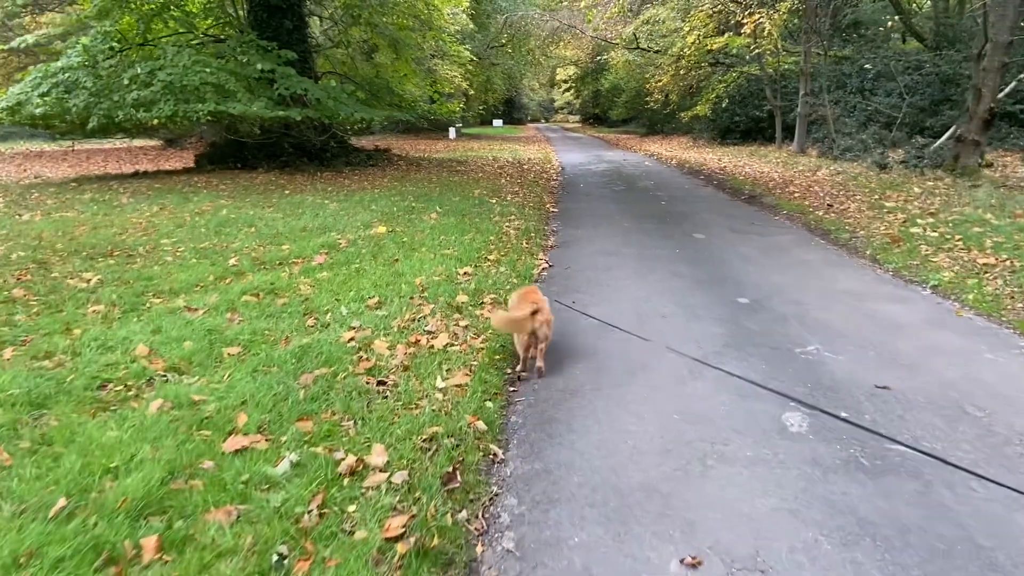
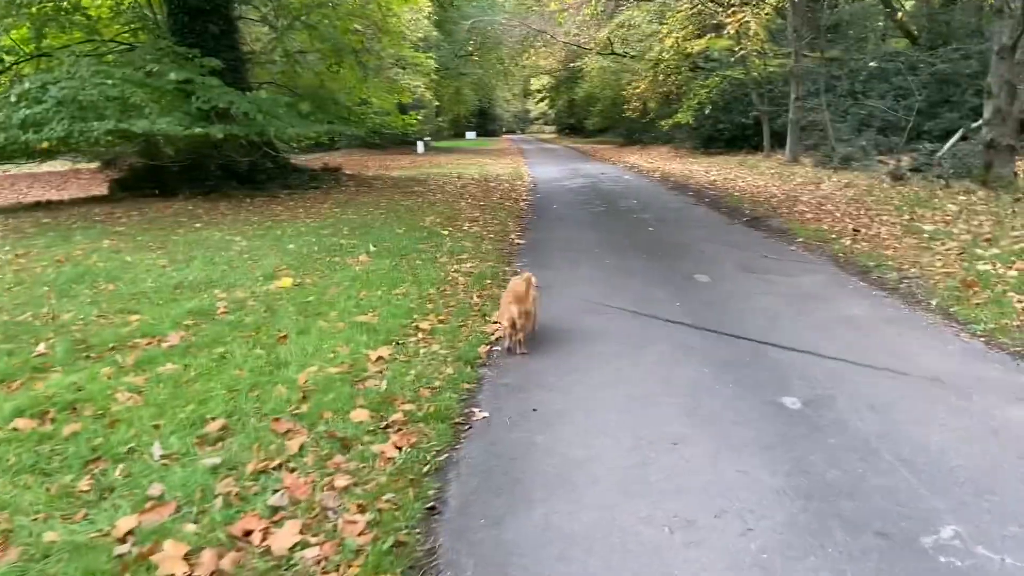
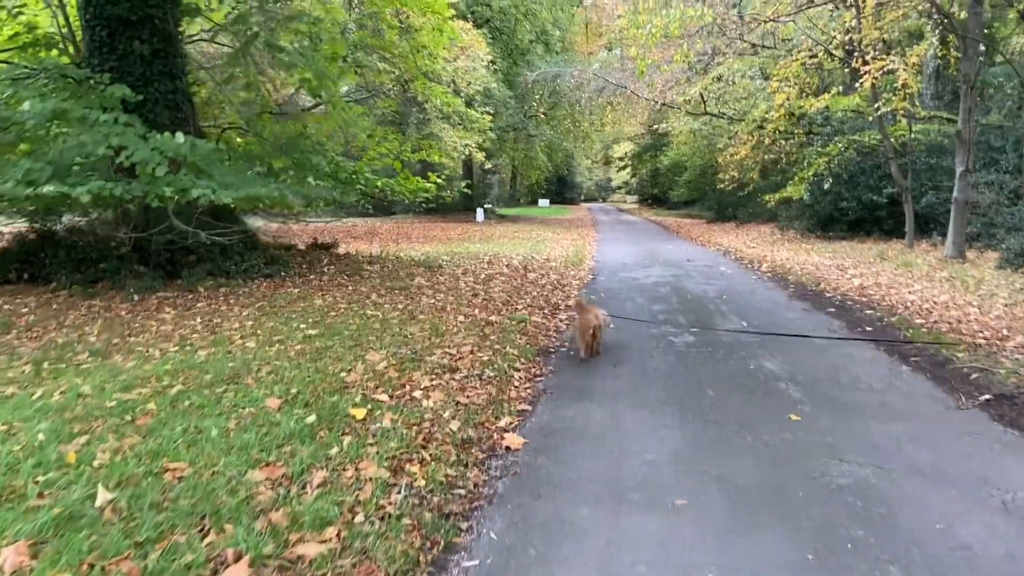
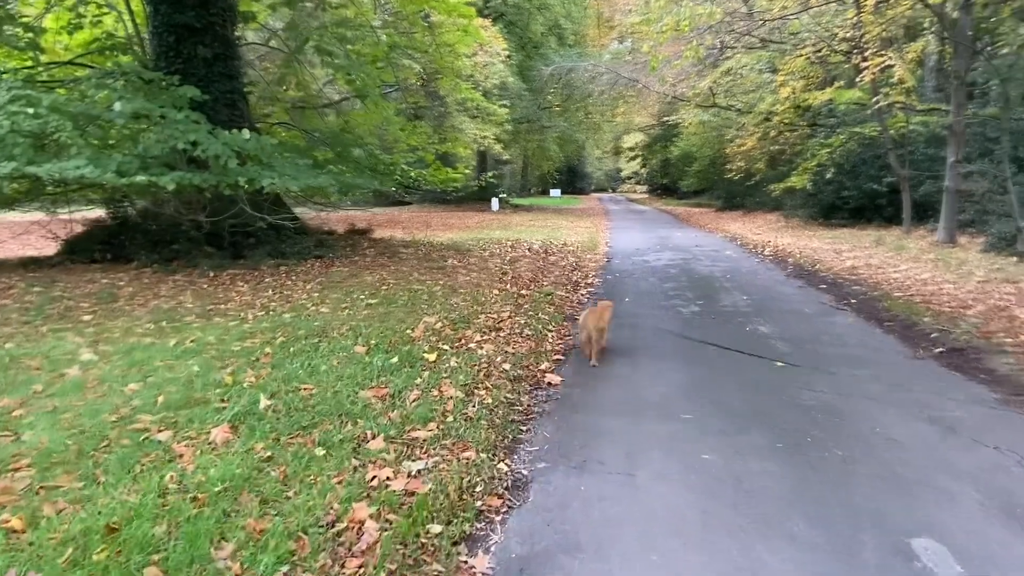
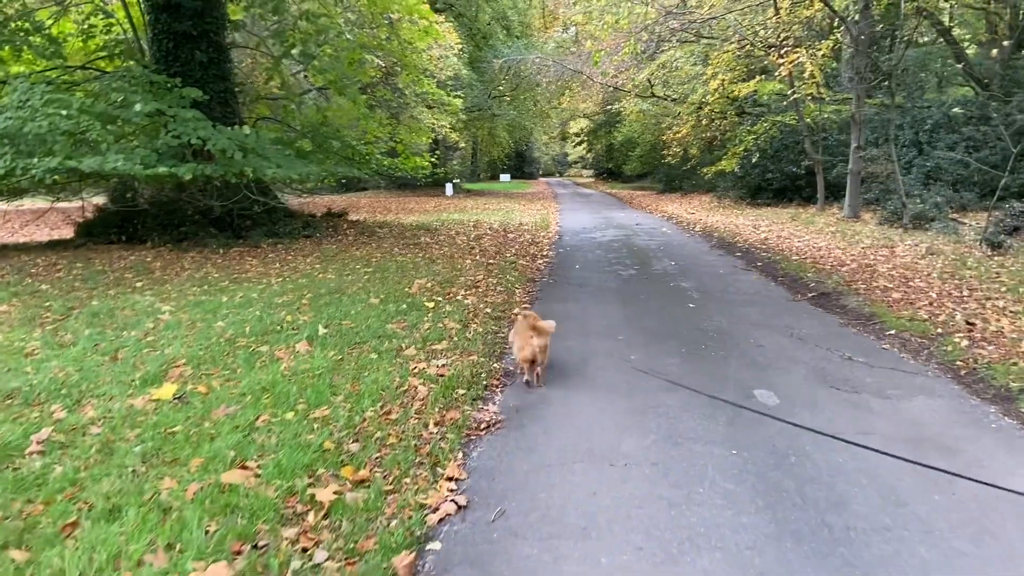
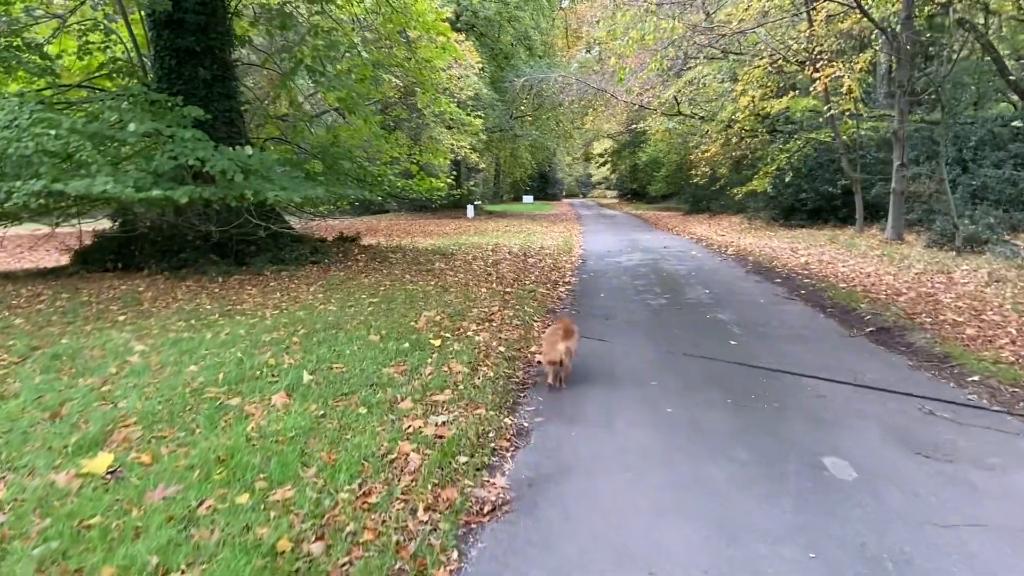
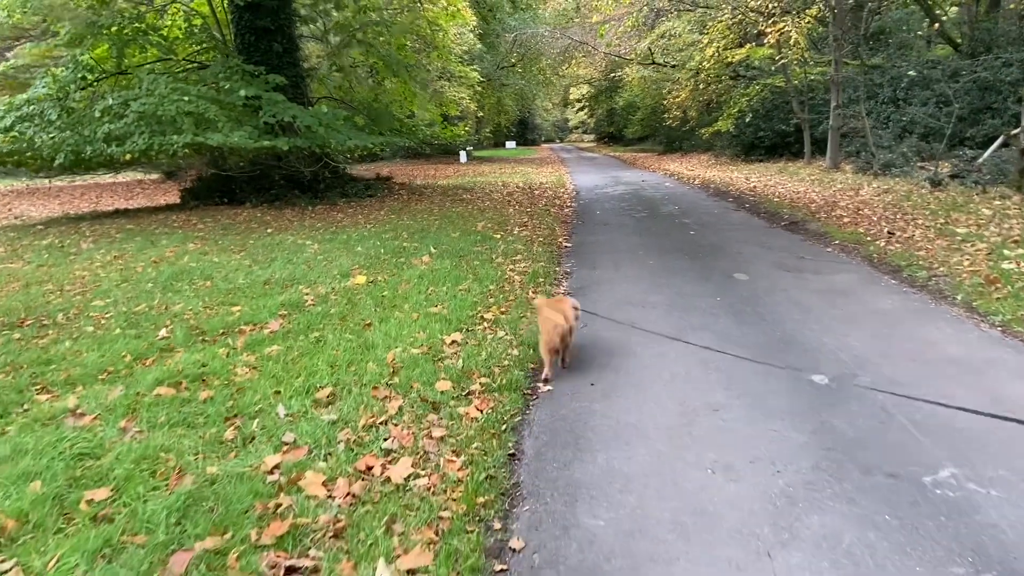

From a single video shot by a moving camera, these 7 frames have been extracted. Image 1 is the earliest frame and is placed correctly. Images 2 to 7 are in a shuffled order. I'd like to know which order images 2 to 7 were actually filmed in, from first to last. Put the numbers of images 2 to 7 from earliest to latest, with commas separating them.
7, 2, 5, 6, 4, 3
